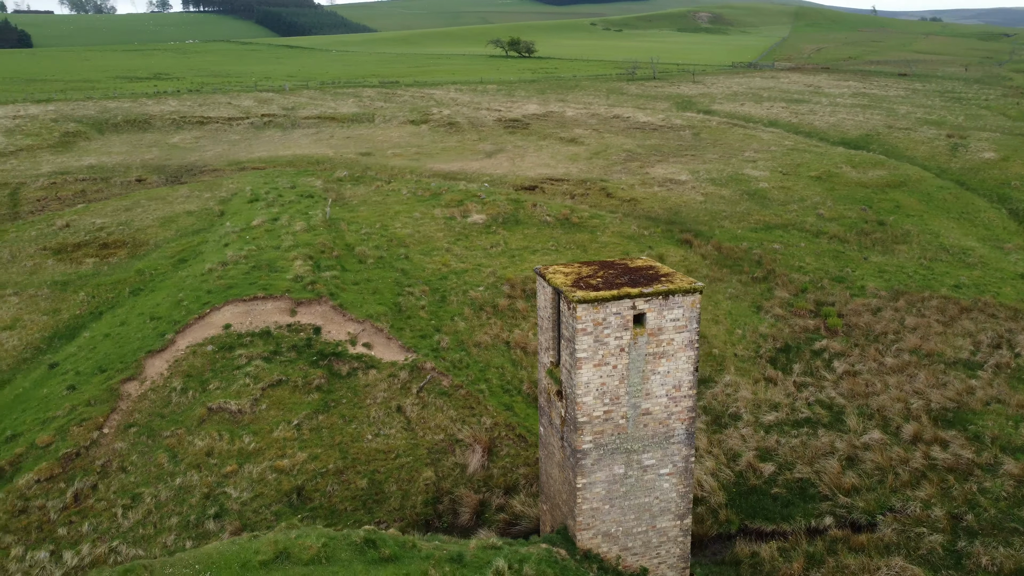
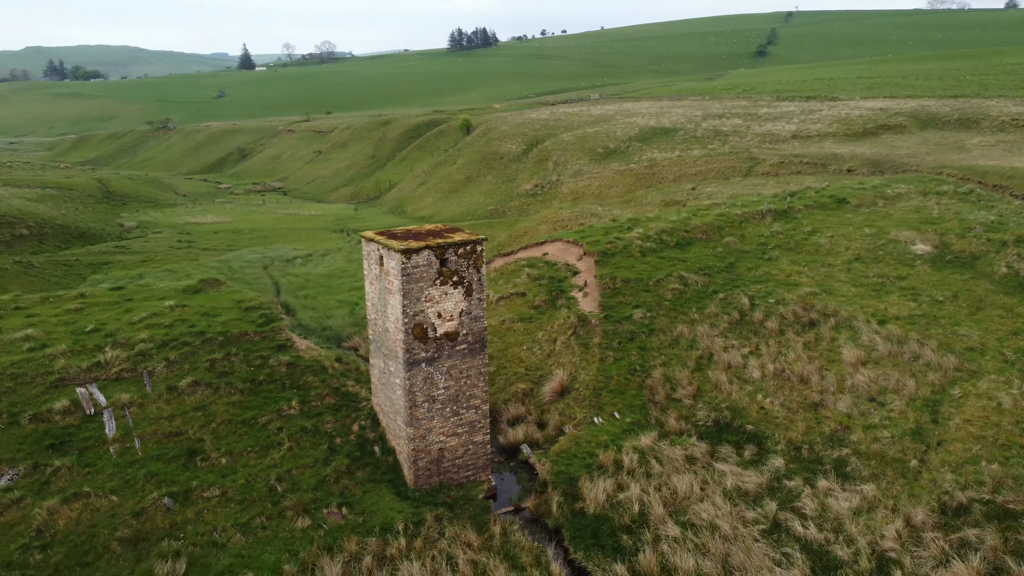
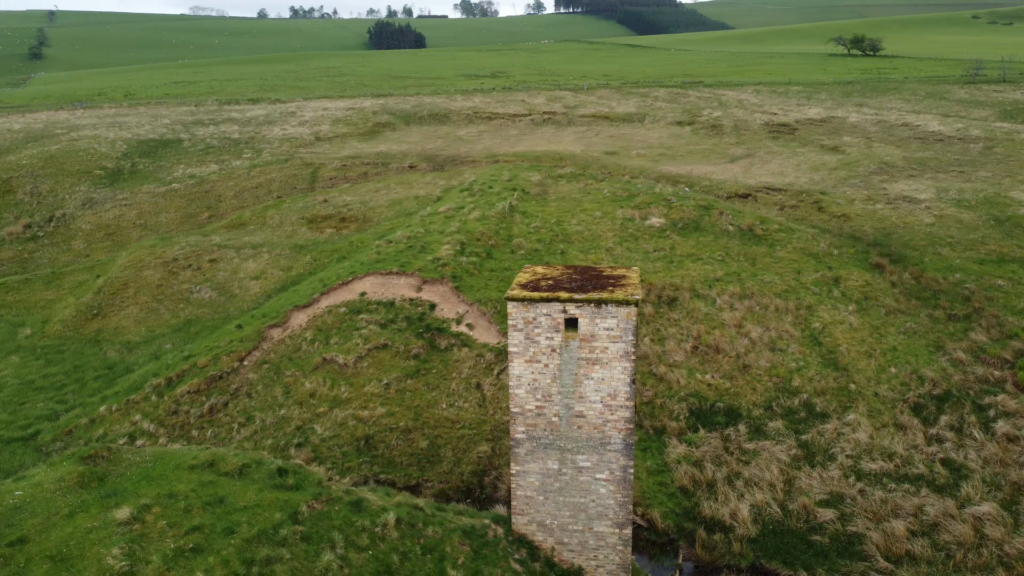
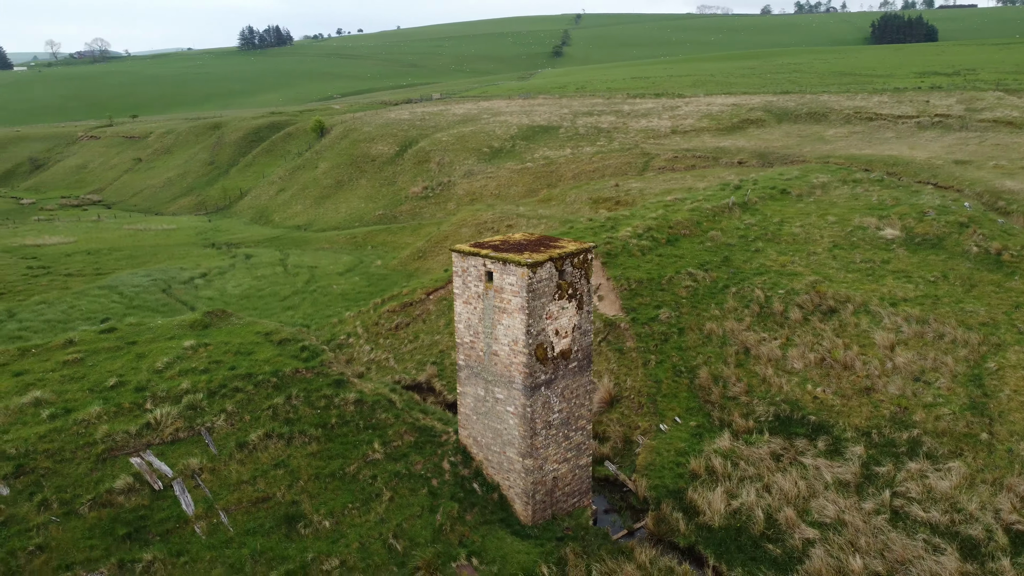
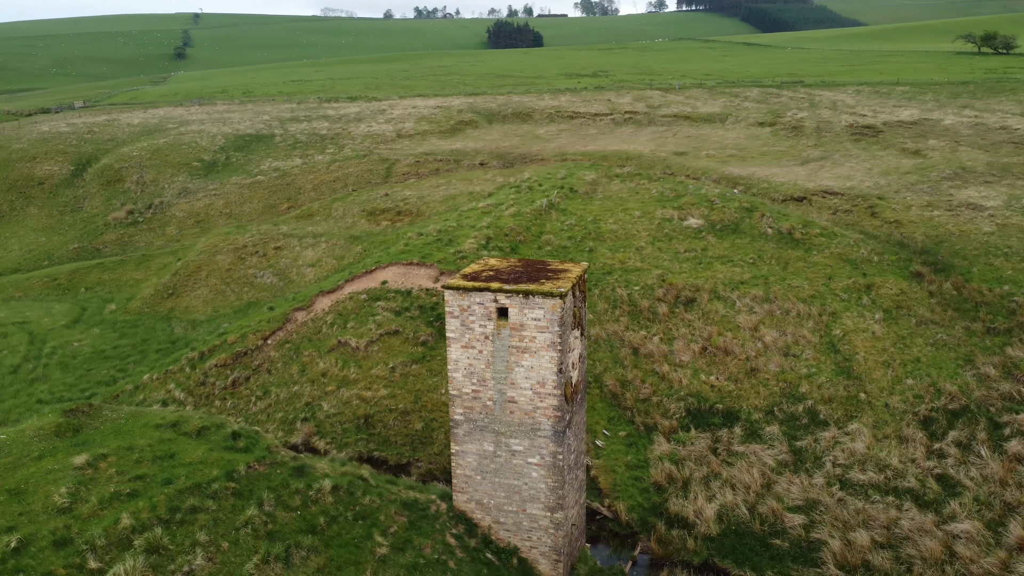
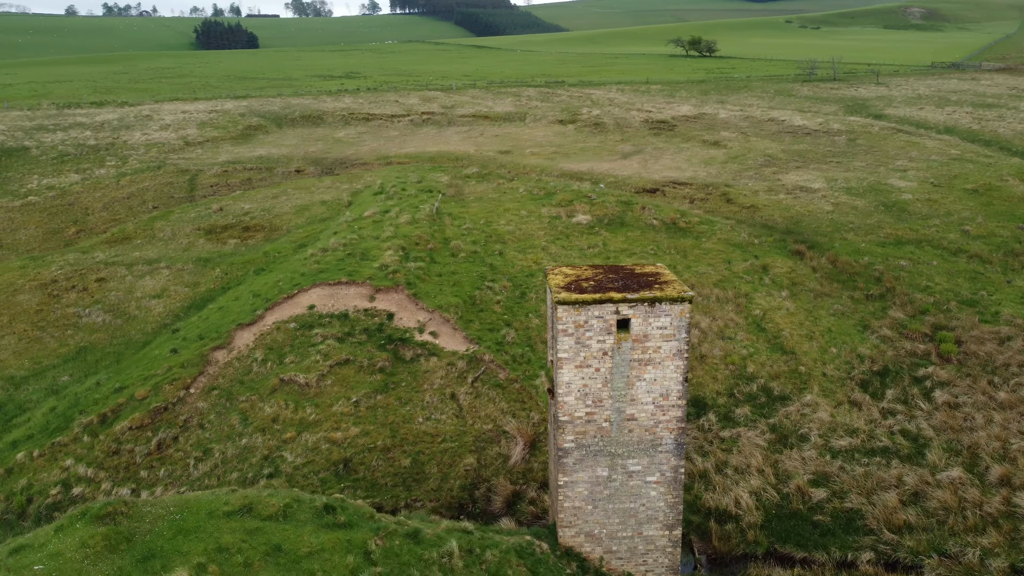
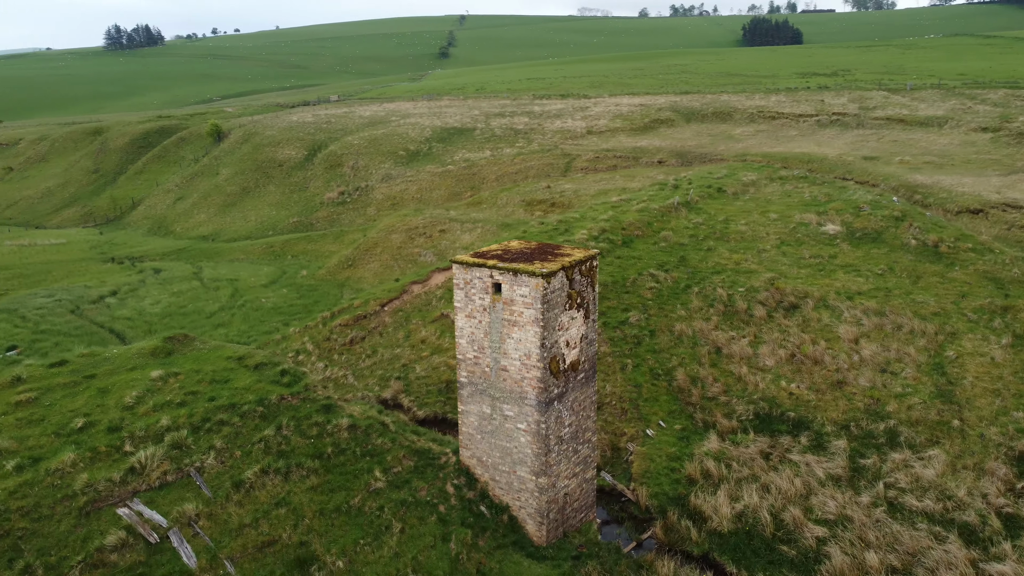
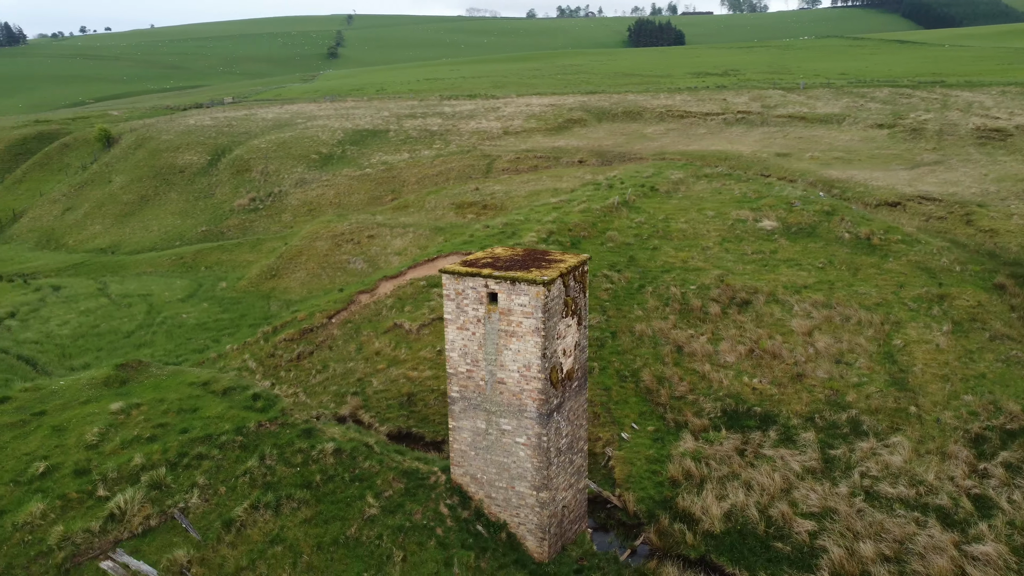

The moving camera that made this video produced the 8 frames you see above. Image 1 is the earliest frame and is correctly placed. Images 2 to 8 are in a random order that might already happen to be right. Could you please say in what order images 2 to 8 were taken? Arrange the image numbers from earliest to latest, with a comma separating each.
6, 3, 5, 8, 7, 4, 2
